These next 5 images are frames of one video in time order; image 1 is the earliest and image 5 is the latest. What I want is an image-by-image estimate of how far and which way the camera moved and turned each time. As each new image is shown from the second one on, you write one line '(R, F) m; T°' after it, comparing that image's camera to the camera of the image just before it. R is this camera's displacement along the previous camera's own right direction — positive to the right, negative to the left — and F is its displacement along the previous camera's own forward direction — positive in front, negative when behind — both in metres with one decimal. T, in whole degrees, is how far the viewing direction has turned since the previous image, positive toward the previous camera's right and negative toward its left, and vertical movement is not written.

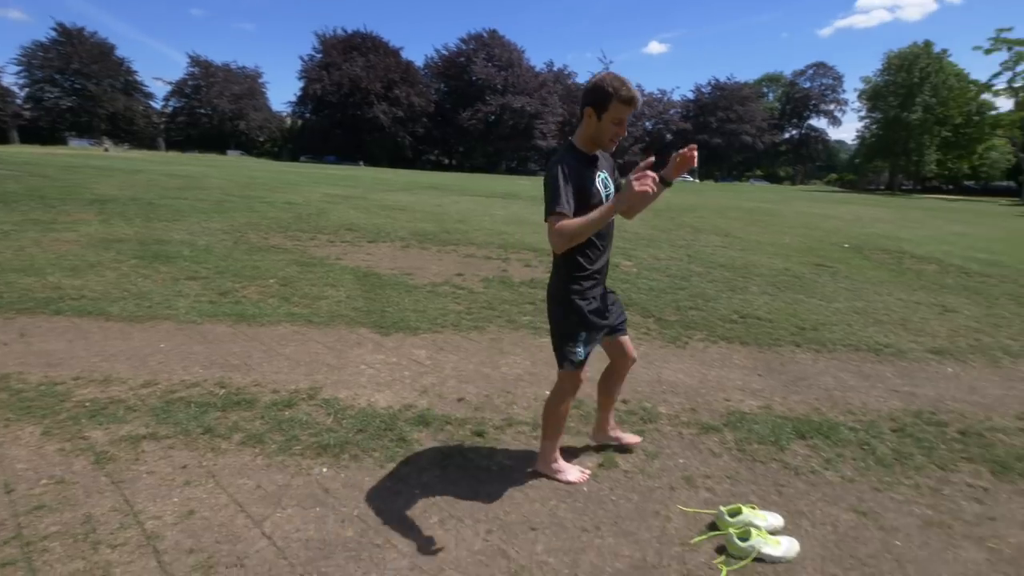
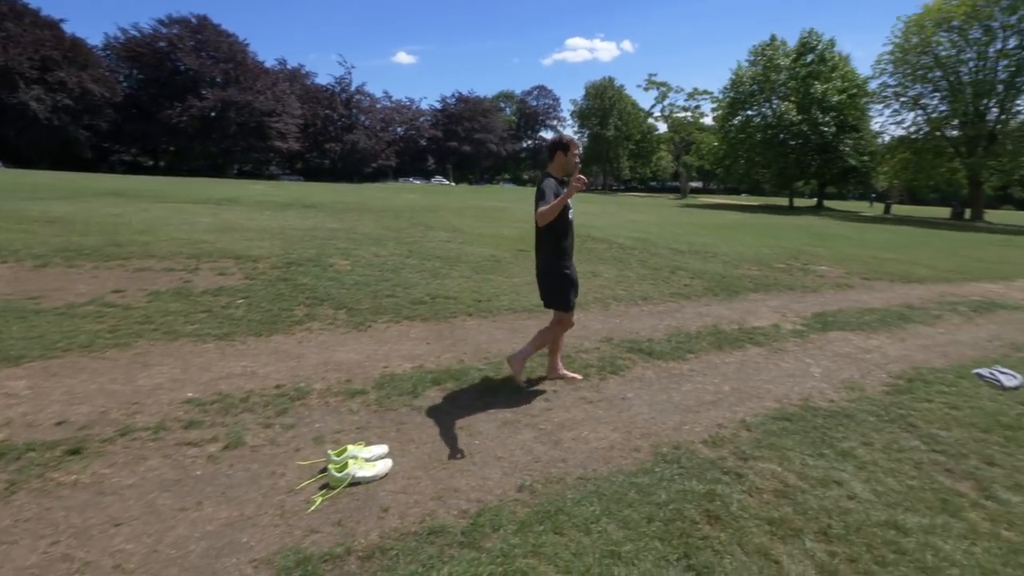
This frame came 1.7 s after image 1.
(+0.9, -0.7) m; +27°
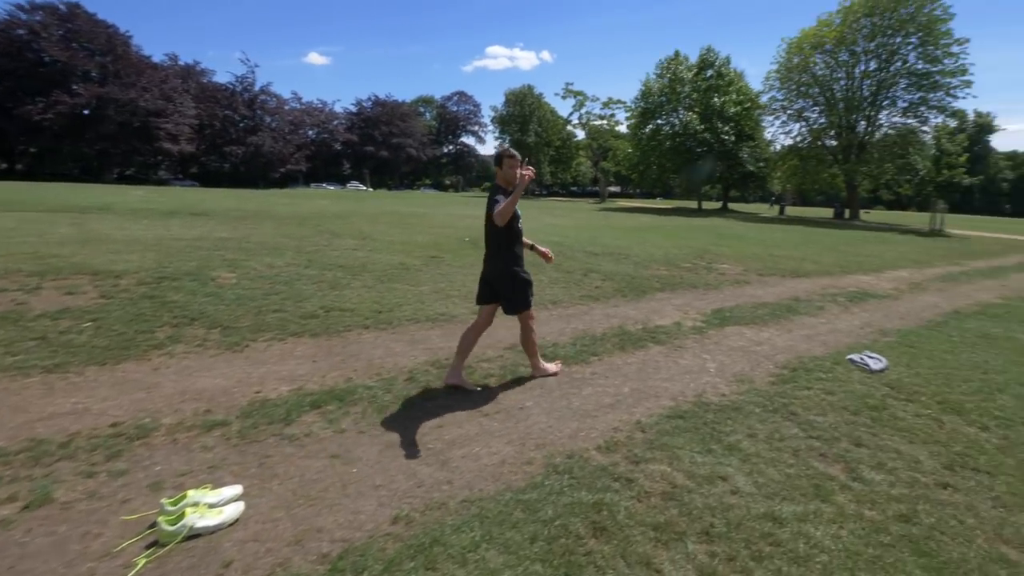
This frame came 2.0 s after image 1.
(+0.4, +0.2) m; +8°
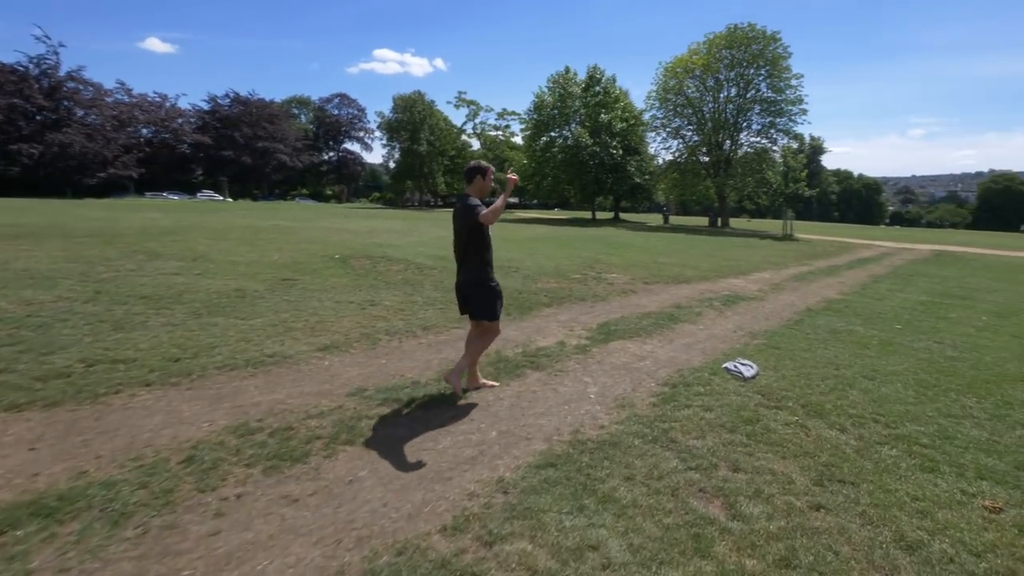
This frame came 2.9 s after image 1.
(+0.6, +0.9) m; +12°
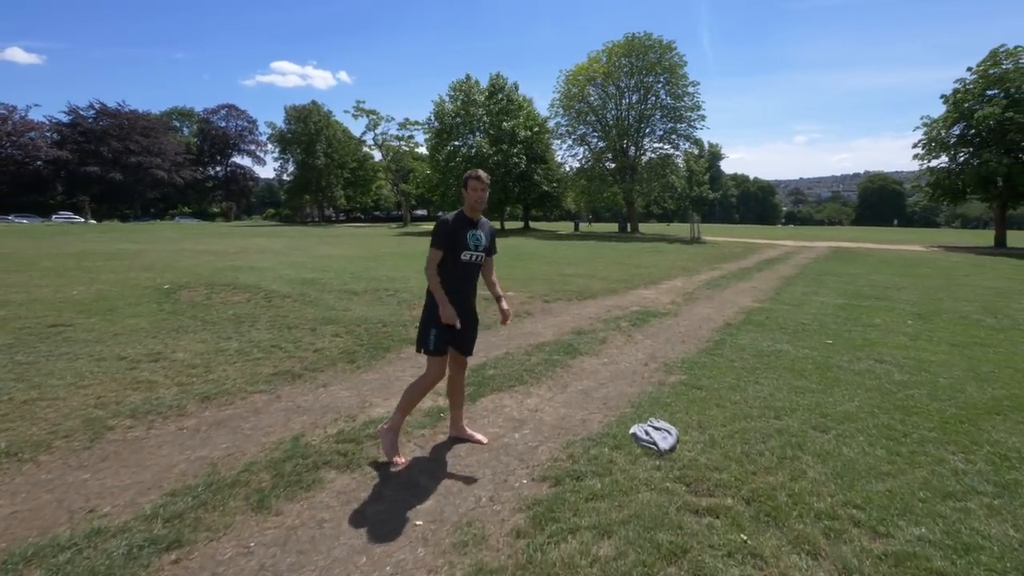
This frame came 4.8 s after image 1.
(+1.3, +2.5) m; +9°
